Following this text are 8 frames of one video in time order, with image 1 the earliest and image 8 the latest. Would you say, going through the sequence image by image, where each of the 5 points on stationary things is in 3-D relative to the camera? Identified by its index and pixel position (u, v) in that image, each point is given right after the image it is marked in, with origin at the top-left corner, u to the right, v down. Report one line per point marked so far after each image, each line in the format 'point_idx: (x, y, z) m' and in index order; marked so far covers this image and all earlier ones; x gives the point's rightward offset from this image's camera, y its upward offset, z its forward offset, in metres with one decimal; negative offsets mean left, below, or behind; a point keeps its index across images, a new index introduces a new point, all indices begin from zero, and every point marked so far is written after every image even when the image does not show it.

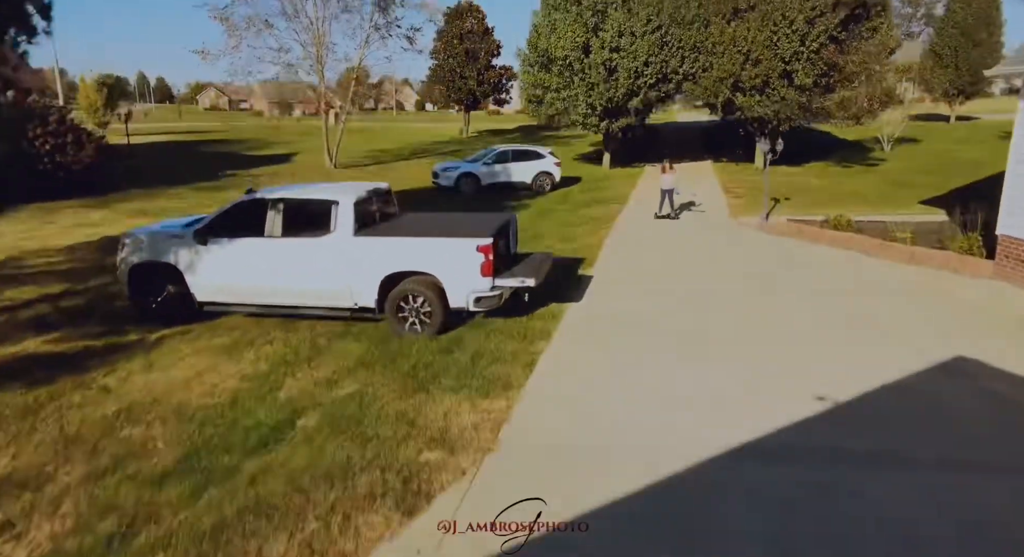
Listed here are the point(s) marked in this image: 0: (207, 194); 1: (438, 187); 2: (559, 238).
0: (-5.4, +1.5, +13.1) m
1: (-1.4, +1.7, +13.6) m
2: (+0.6, +0.5, +9.3) m
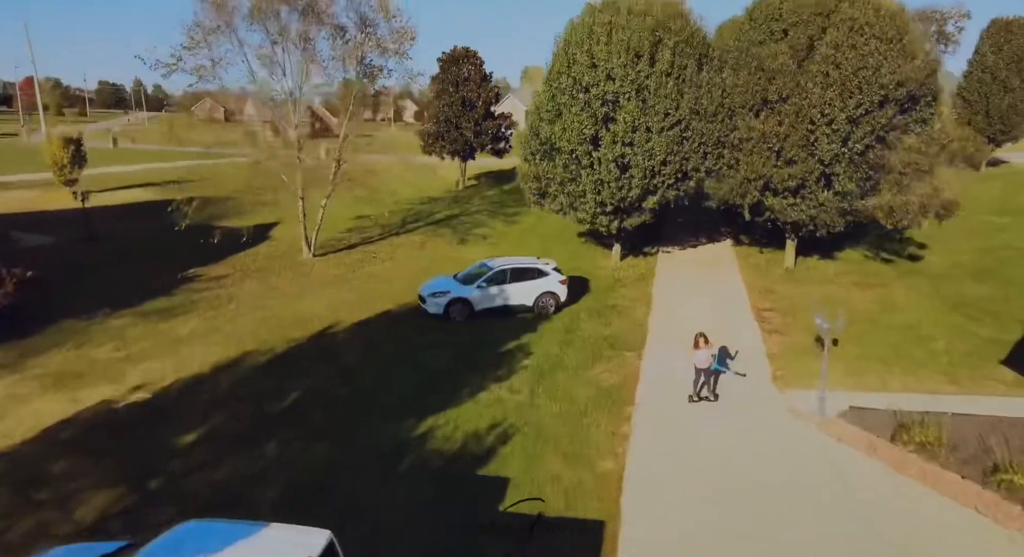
0: (-5.5, -0.7, +11.2) m
1: (-1.4, -0.5, +11.7) m
2: (+0.6, -1.7, +7.4) m
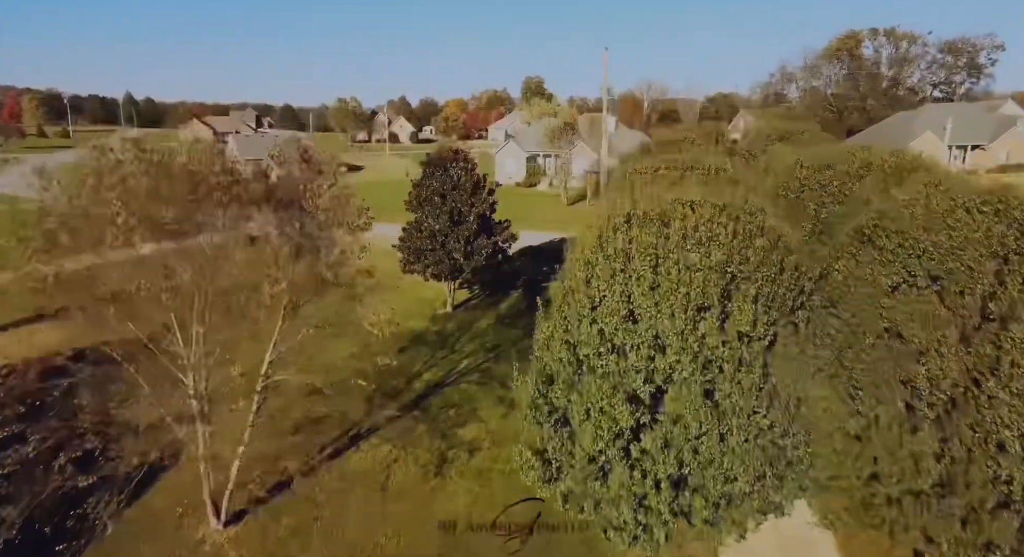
0: (-5.6, -4.9, +6.5) m
1: (-1.5, -4.8, +6.9) m
2: (+0.5, -5.9, +2.7) m
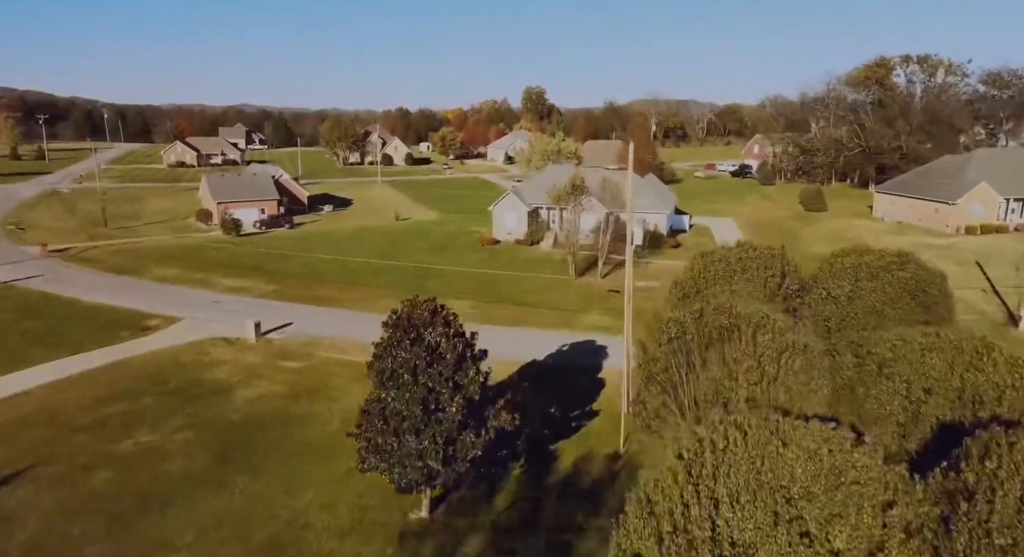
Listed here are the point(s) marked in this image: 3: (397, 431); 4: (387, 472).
0: (-5.6, -9.2, +0.3) m
1: (-1.5, -9.1, +0.8) m
2: (+0.4, -10.2, -3.5) m
3: (-2.4, -3.1, +14.9) m
4: (-2.6, -4.0, +15.1) m
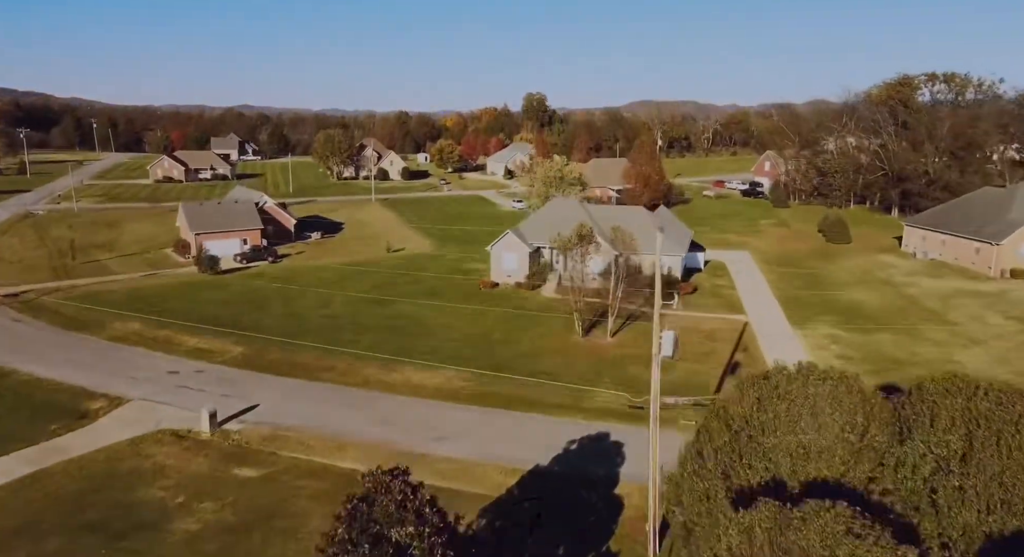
0: (-5.6, -11.9, -4.0) m
1: (-1.5, -11.8, -3.5) m
2: (+0.4, -12.9, -7.8) m
3: (-2.4, -5.8, +10.6) m
4: (-2.6, -6.7, +10.8) m
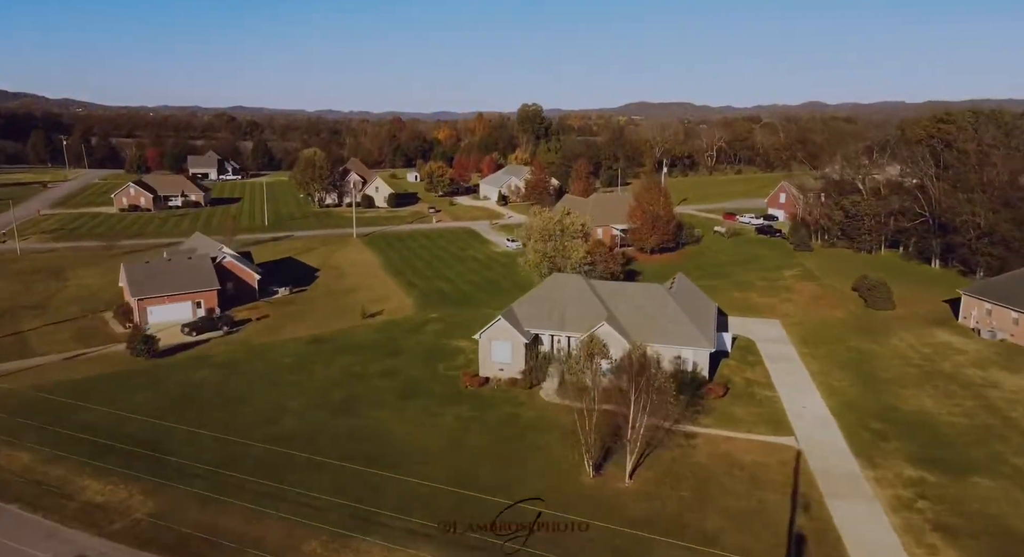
0: (-5.7, -16.5, -11.8) m
1: (-1.6, -16.4, -11.3) m
2: (+0.4, -17.4, -15.6) m
3: (-2.5, -10.5, +2.9) m
4: (-2.7, -11.3, +3.0) m
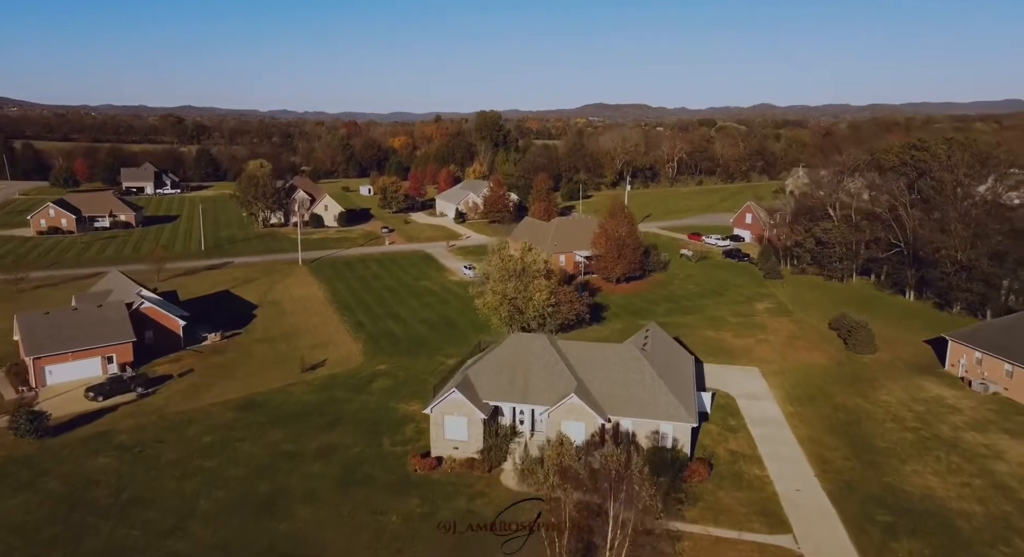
0: (-4.8, -19.3, -16.6) m
1: (-0.7, -19.2, -15.9) m
2: (+1.5, -20.2, -20.1) m
3: (-2.5, -13.3, -1.8) m
4: (-2.7, -14.2, -1.7) m
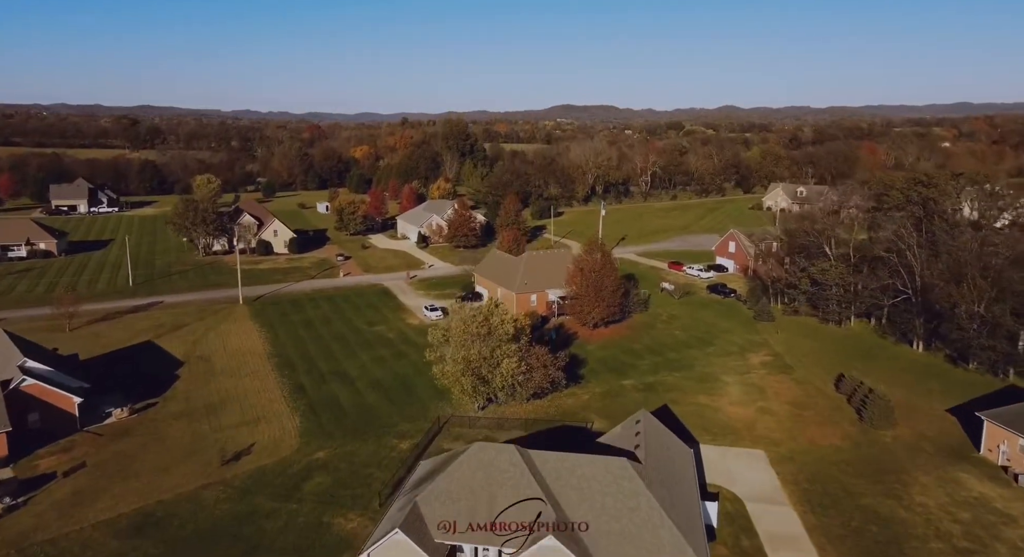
0: (-4.0, -22.9, -24.1) m
1: (0.0, -22.7, -23.1) m
2: (+2.4, -23.8, -27.2) m
3: (-2.4, -16.9, -9.1) m
4: (-2.6, -17.8, -9.0) m
